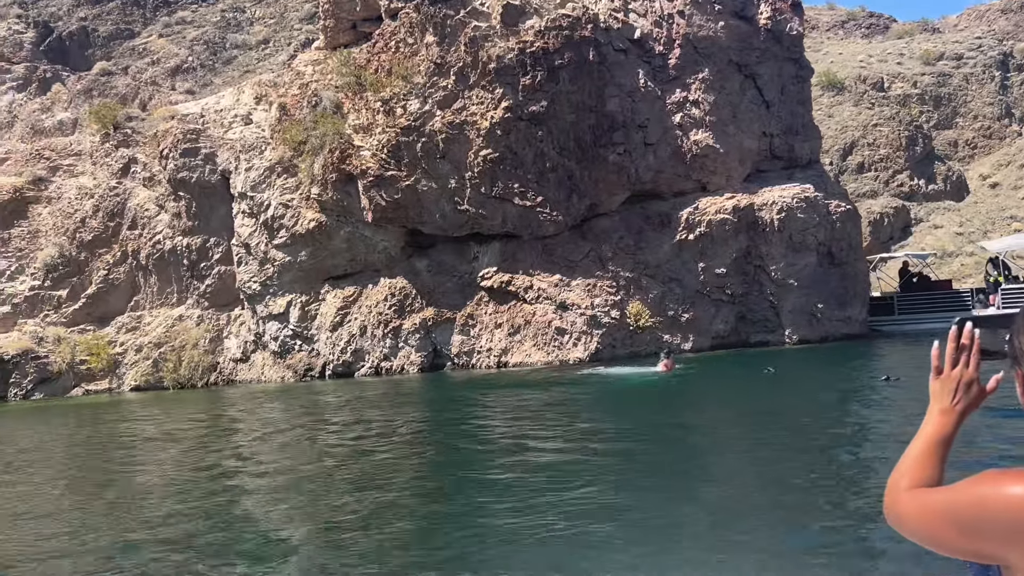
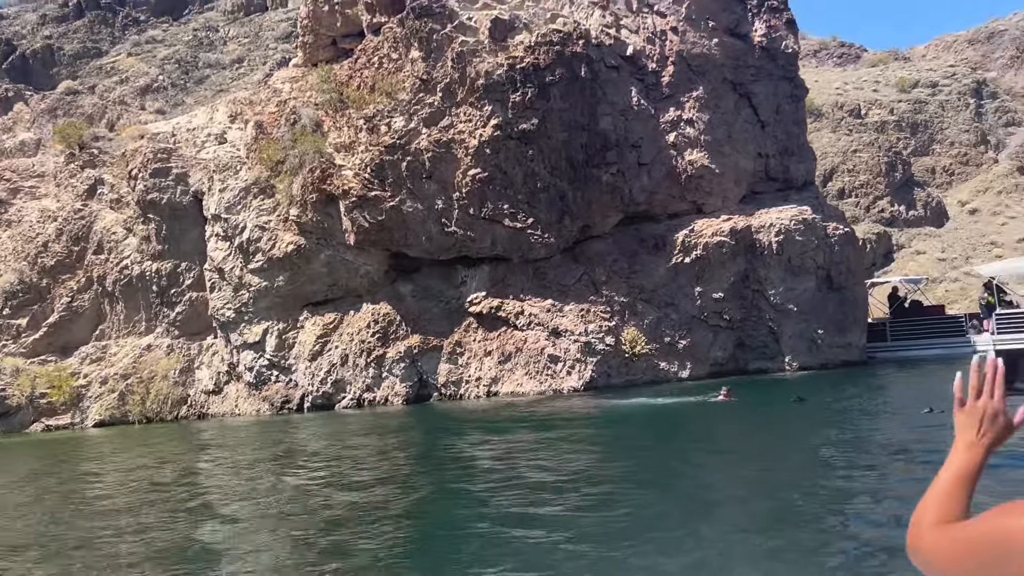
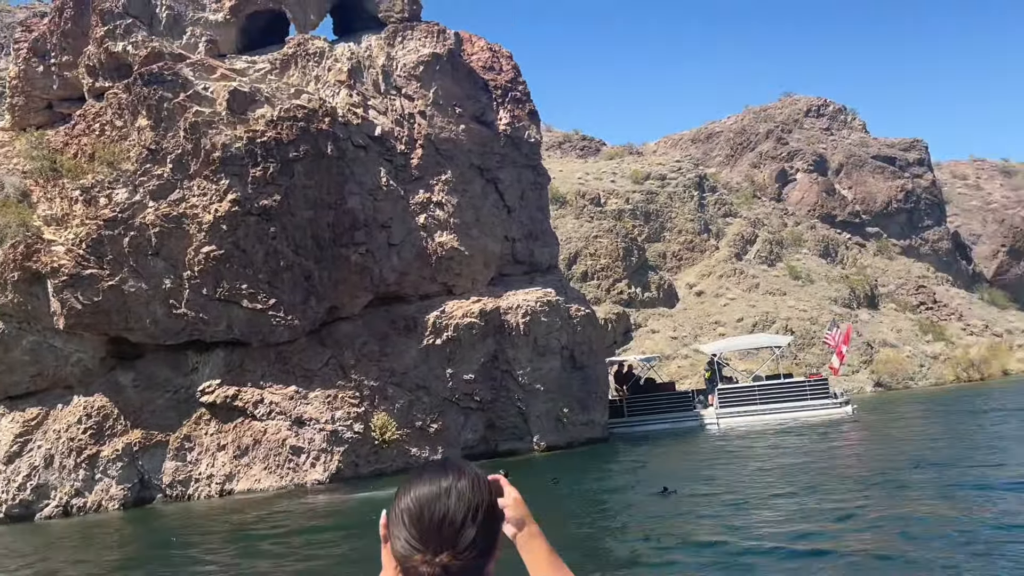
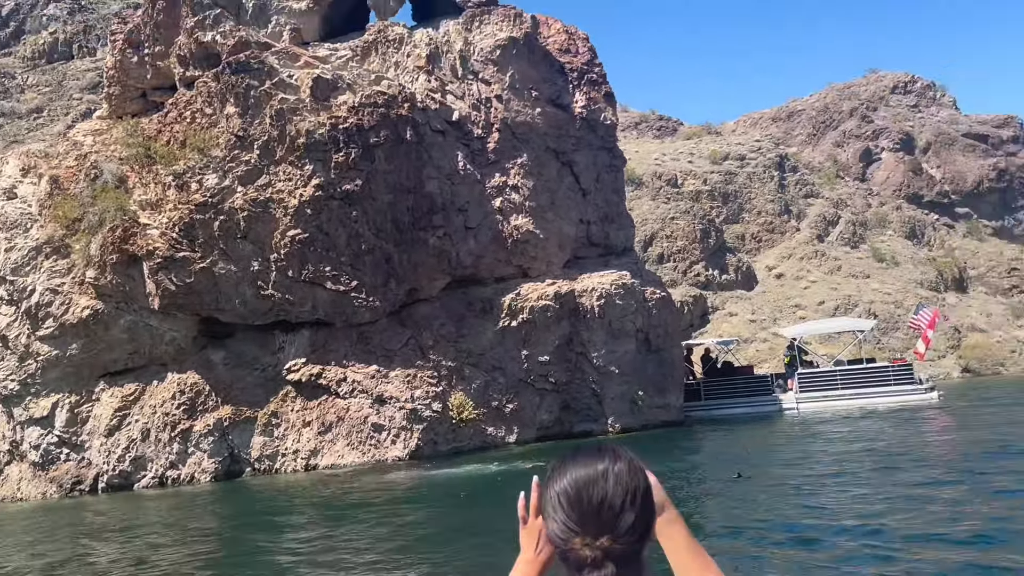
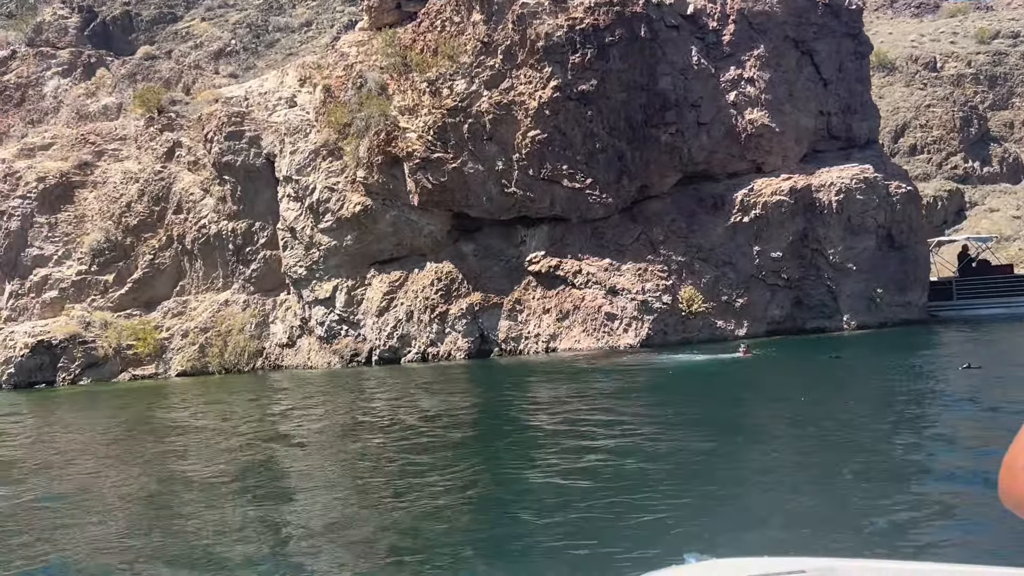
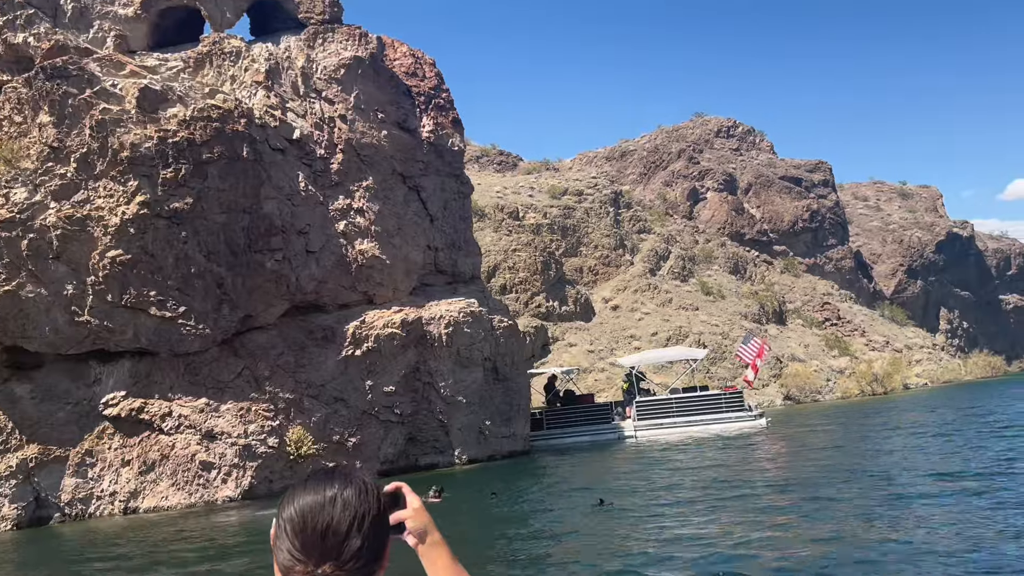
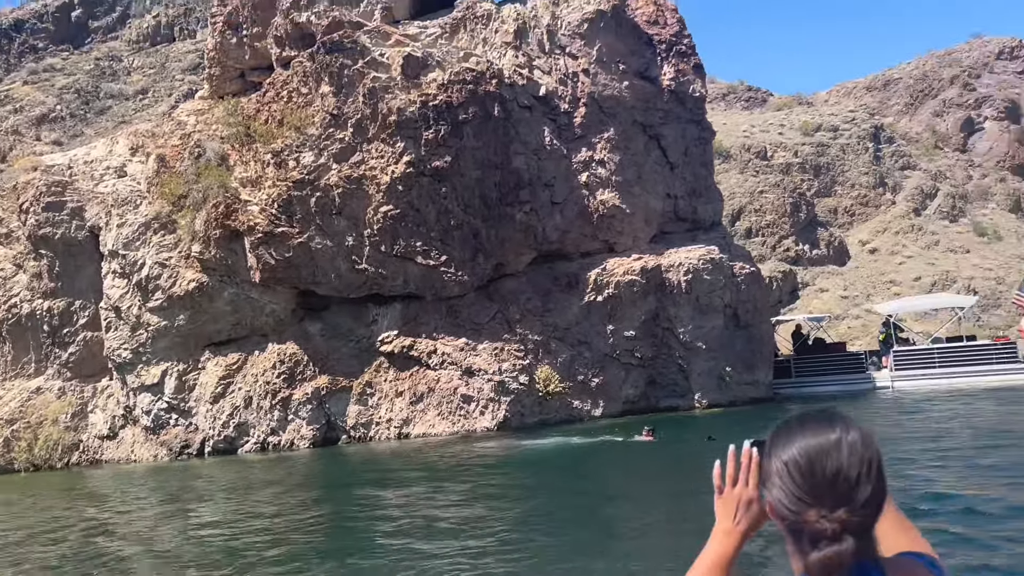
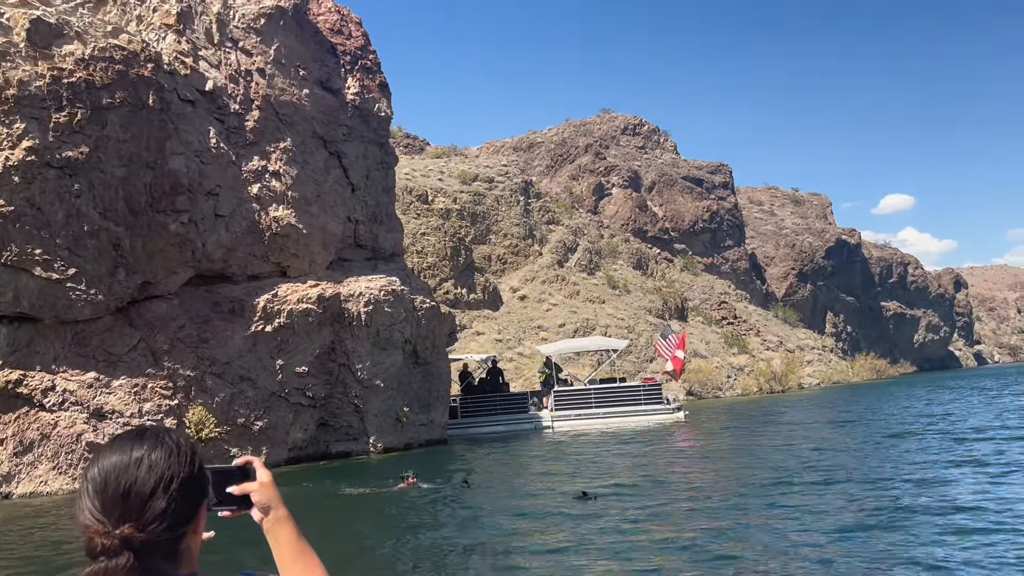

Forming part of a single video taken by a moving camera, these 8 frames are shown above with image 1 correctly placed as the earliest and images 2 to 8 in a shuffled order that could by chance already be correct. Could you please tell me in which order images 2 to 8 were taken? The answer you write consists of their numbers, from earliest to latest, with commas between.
5, 2, 7, 4, 3, 6, 8
